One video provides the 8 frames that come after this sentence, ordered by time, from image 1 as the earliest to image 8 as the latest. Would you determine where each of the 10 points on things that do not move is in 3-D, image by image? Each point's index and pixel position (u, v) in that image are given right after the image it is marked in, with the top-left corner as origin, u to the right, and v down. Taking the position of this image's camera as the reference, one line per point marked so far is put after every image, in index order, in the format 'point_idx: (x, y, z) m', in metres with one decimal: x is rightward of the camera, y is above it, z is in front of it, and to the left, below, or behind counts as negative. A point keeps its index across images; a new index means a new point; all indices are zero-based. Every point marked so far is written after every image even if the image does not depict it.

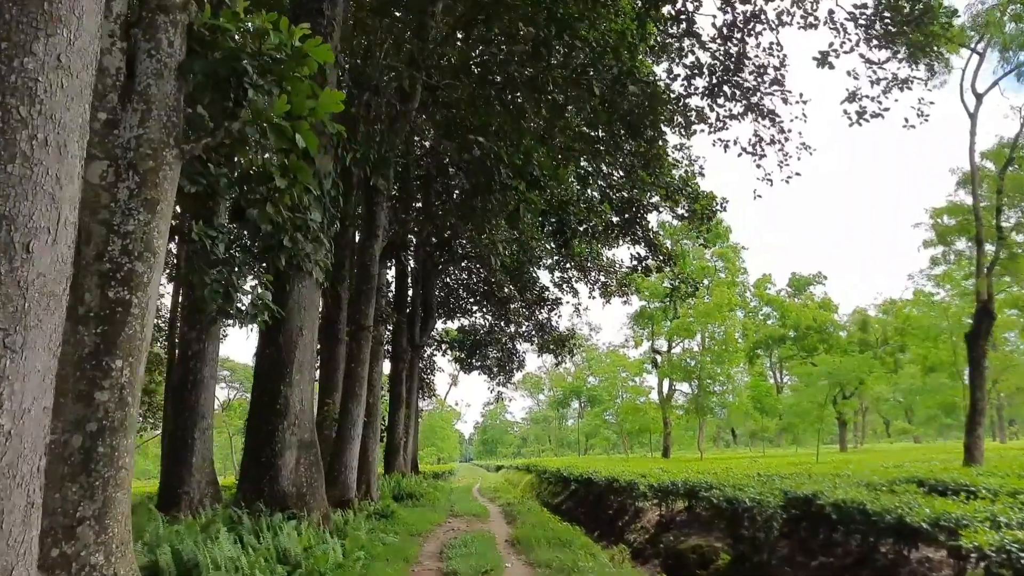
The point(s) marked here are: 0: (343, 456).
0: (-2.6, -2.5, +10.0) m
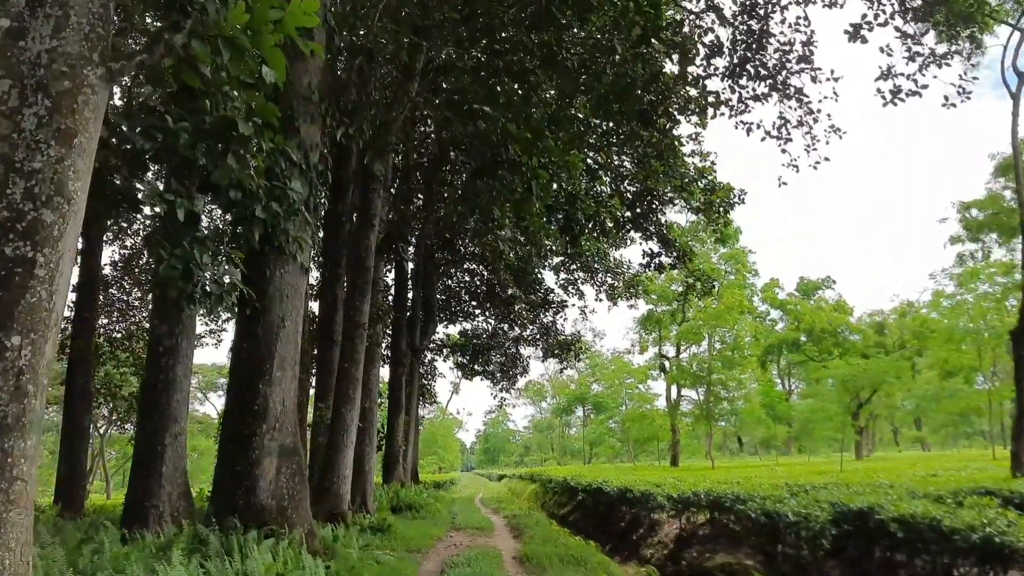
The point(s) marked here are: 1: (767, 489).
0: (-2.5, -2.4, +9.2) m
1: (+3.3, -2.6, +8.6) m
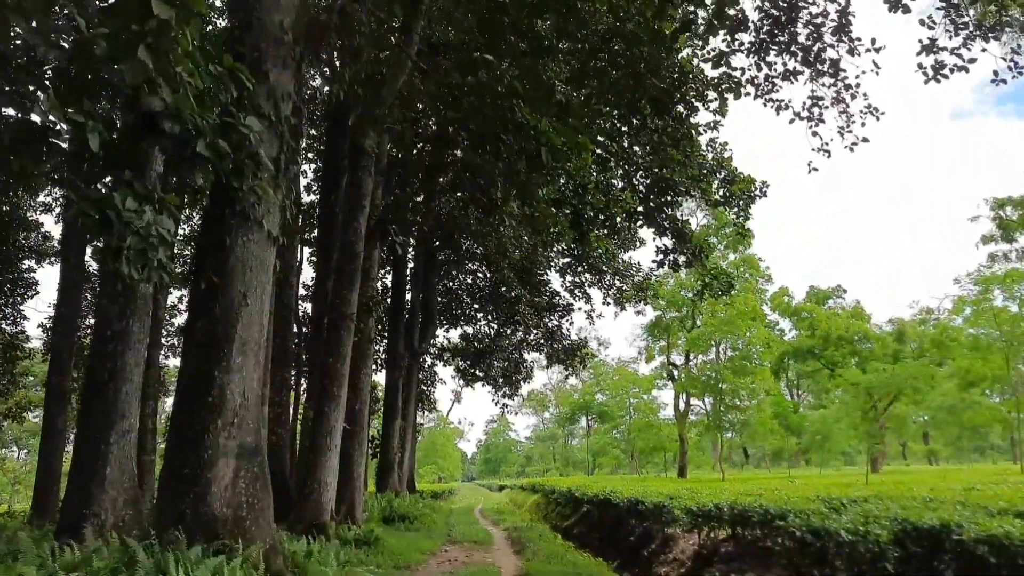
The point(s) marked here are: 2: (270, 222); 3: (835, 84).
0: (-2.4, -2.3, +8.3) m
1: (+3.3, -2.4, +7.6) m
2: (-1.9, +0.5, +5.2) m
3: (+4.2, +2.7, +8.8) m
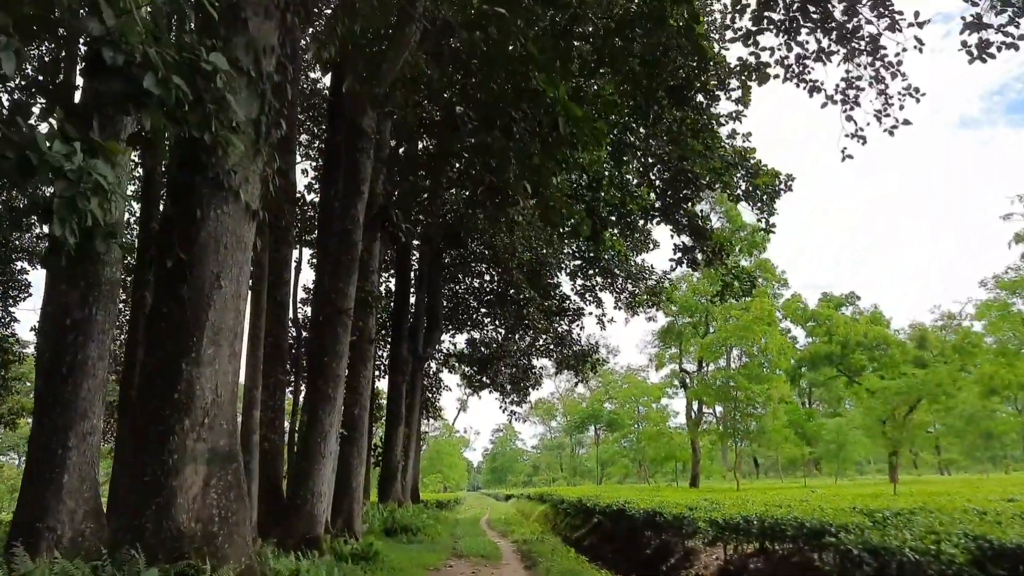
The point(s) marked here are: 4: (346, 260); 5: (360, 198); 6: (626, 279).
0: (-2.3, -2.2, +7.7) m
1: (+3.4, -2.3, +6.9) m
2: (-1.8, +0.6, +4.6) m
3: (+4.3, +2.7, +8.1) m
4: (-2.0, +0.3, +8.1) m
5: (-1.8, +1.1, +8.2) m
6: (+3.2, +0.2, +19.2) m
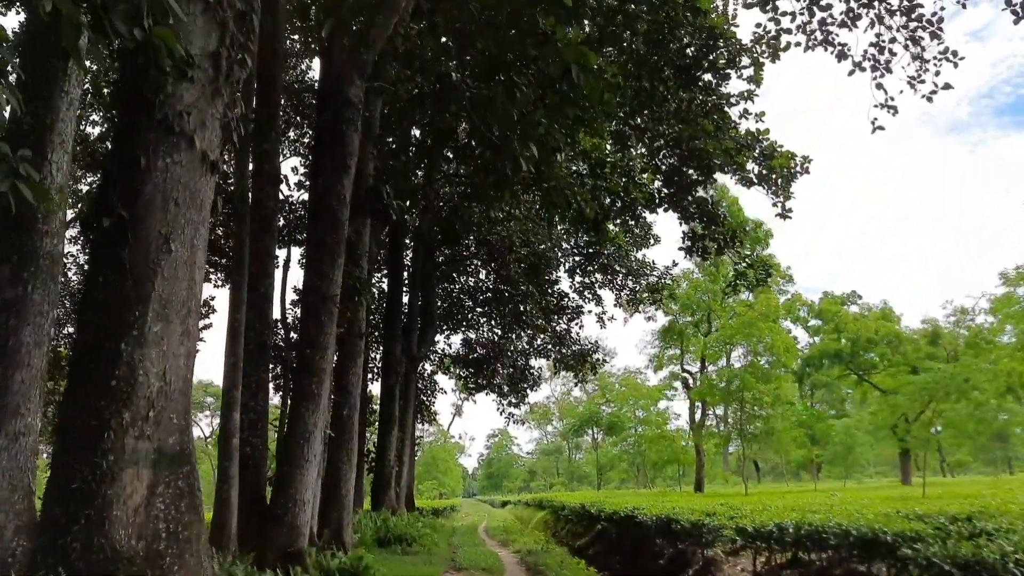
0: (-2.3, -2.0, +6.9) m
1: (+3.4, -2.1, +6.2) m
2: (-1.7, +0.8, +3.8) m
3: (+4.4, +2.9, +7.4) m
4: (-2.0, +0.5, +7.3) m
5: (-1.8, +1.3, +7.4) m
6: (+3.2, +0.3, +18.5) m
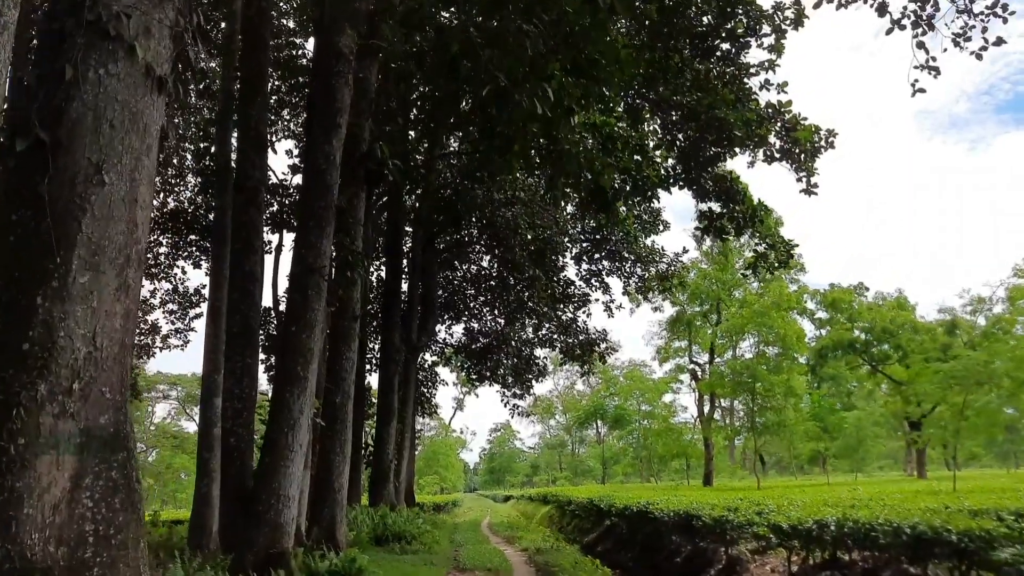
0: (-2.2, -1.8, +6.2) m
1: (+3.5, -1.9, +5.5) m
2: (-1.6, +1.1, +3.1) m
3: (+4.4, +3.2, +6.7) m
4: (-1.9, +0.8, +6.6) m
5: (-1.7, +1.5, +6.7) m
6: (+3.3, +0.7, +17.8) m
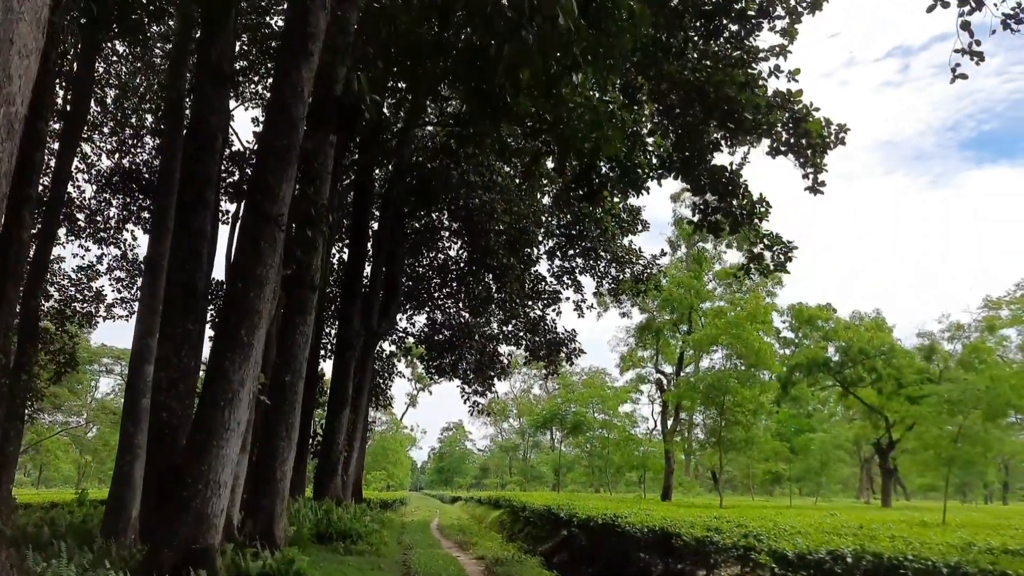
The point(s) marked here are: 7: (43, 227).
0: (-2.4, -1.3, +5.2) m
1: (+3.3, -1.9, +4.8) m
2: (-1.4, +1.4, +2.1) m
3: (+4.6, +3.1, +6.1) m
4: (-1.9, +1.2, +5.6) m
5: (-1.7, +1.9, +5.7) m
6: (+2.6, +0.6, +17.1) m
7: (-7.1, +0.9, +10.3) m
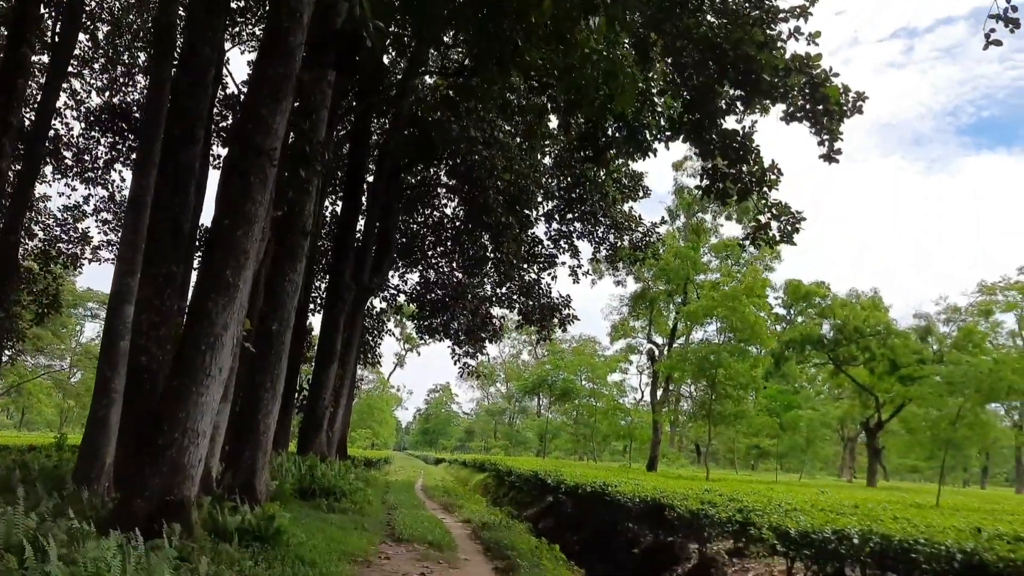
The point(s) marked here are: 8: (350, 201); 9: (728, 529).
0: (-2.4, -0.9, +4.9) m
1: (+3.3, -1.7, +4.6) m
2: (-1.3, +1.7, +1.7) m
3: (+4.8, +3.3, +5.7) m
4: (-1.8, +1.6, +5.2) m
5: (-1.6, +2.3, +5.2) m
6: (+2.5, +1.4, +16.7) m
7: (-7.1, +1.9, +9.8) m
8: (-3.5, +1.9, +14.7) m
9: (+2.1, -2.4, +6.7) m
